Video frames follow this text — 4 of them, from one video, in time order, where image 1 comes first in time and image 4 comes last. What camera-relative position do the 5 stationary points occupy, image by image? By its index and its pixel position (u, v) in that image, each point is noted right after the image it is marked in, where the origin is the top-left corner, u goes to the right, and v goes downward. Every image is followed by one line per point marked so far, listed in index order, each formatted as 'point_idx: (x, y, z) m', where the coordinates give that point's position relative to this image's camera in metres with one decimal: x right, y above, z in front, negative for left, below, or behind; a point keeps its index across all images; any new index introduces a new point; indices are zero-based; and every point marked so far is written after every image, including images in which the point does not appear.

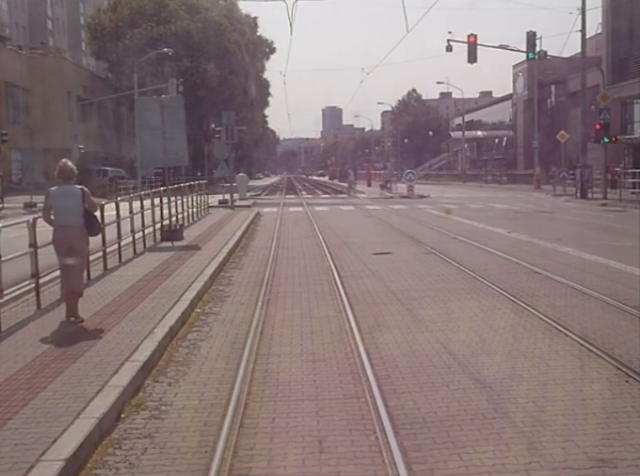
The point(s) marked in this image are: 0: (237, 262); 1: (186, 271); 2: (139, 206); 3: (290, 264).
0: (-1.9, -0.5, +16.2) m
1: (-2.5, -0.6, +13.0) m
2: (-4.2, +0.8, +16.5) m
3: (-0.7, -0.6, +15.5) m
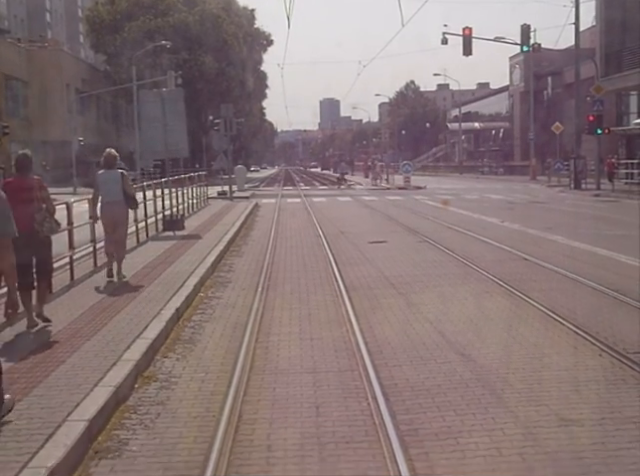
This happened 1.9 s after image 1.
0: (-1.9, -0.3, +16.3) m
1: (-2.5, -0.4, +13.1) m
2: (-4.3, +1.0, +16.6) m
3: (-0.7, -0.4, +15.6) m
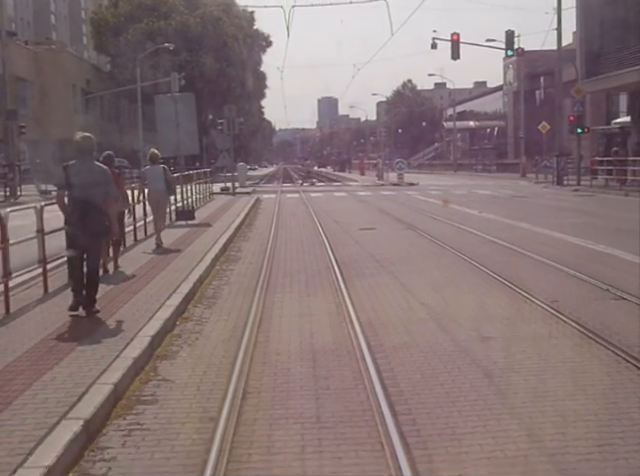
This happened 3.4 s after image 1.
0: (-2.0, -0.2, +16.7) m
1: (-2.6, -0.4, +13.6) m
2: (-4.4, +1.1, +17.1) m
3: (-0.8, -0.3, +16.0) m
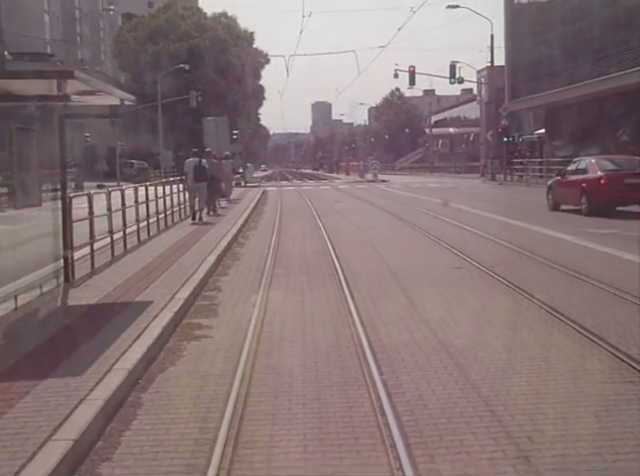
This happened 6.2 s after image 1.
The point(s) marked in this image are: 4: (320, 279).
0: (-2.2, 0.0, +19.1) m
1: (-2.8, -0.2, +16.0) m
2: (-4.6, +1.2, +19.4) m
3: (-1.0, -0.1, +18.4) m
4: (-0.3, -0.4, +14.7) m
